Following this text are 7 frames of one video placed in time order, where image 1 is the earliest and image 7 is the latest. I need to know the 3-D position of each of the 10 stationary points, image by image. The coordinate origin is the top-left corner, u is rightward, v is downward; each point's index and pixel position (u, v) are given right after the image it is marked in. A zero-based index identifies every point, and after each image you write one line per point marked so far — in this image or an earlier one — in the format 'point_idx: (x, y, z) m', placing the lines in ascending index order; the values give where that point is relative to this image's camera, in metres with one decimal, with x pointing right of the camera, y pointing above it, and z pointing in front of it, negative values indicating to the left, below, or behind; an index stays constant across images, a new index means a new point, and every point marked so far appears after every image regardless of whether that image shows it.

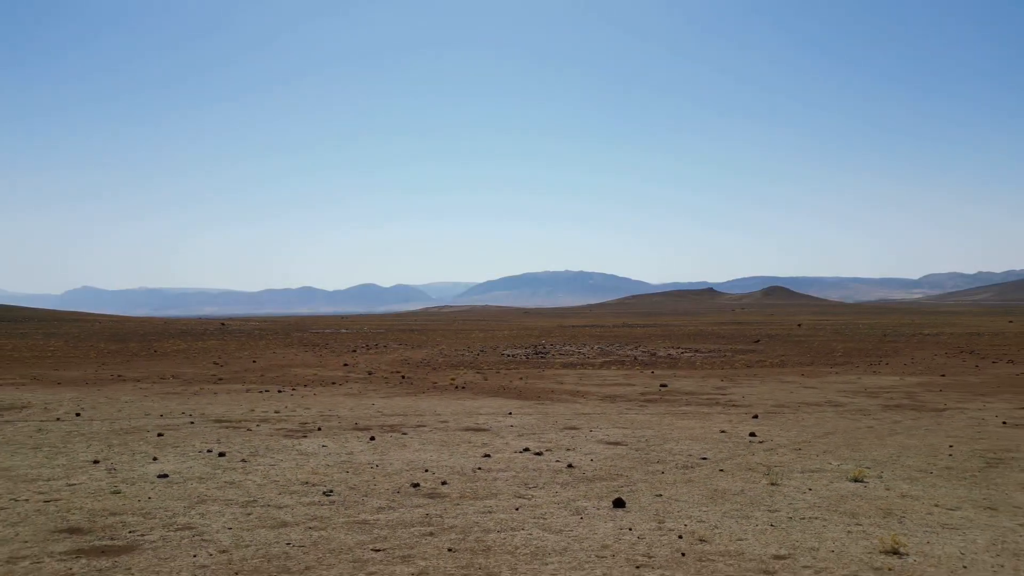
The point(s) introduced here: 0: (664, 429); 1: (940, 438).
0: (+4.1, -3.8, +18.7) m
1: (+10.7, -3.8, +17.1) m
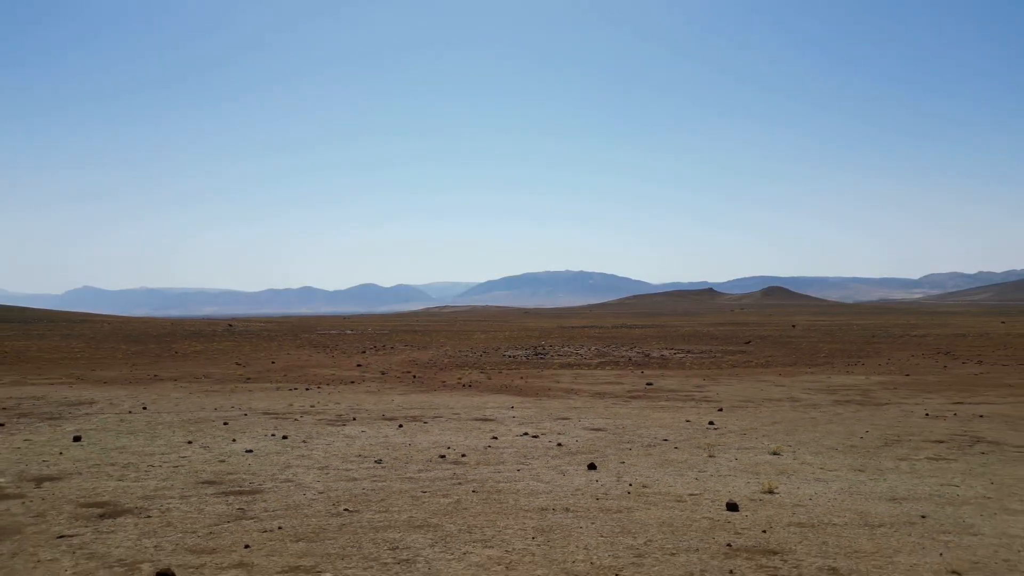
0: (+4.2, -4.3, +22.6) m
1: (+10.8, -4.2, +21.0) m
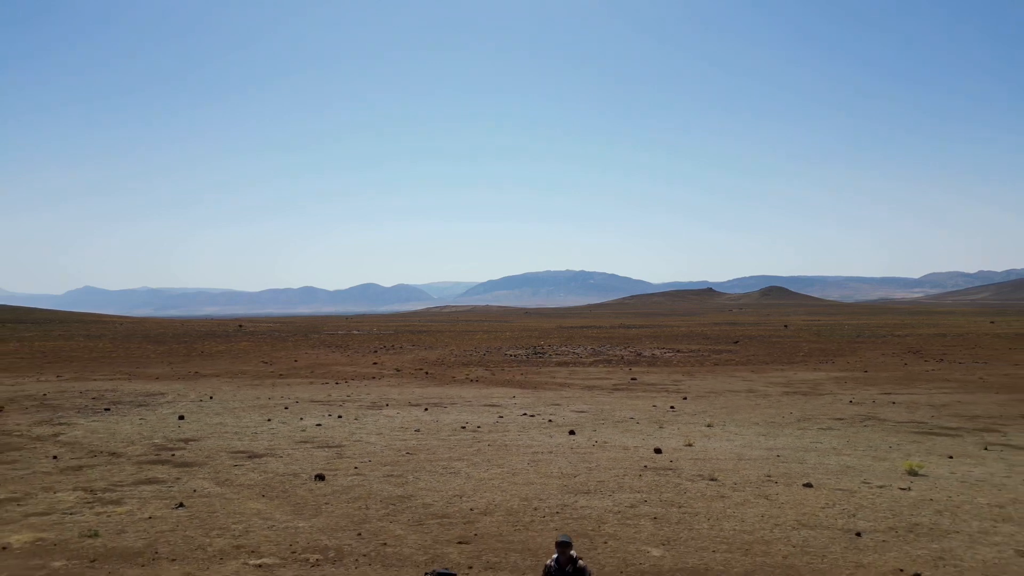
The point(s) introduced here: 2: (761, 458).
0: (+4.3, -4.8, +28.2) m
1: (+10.9, -4.7, +26.6) m
2: (+5.5, -3.7, +15.3) m
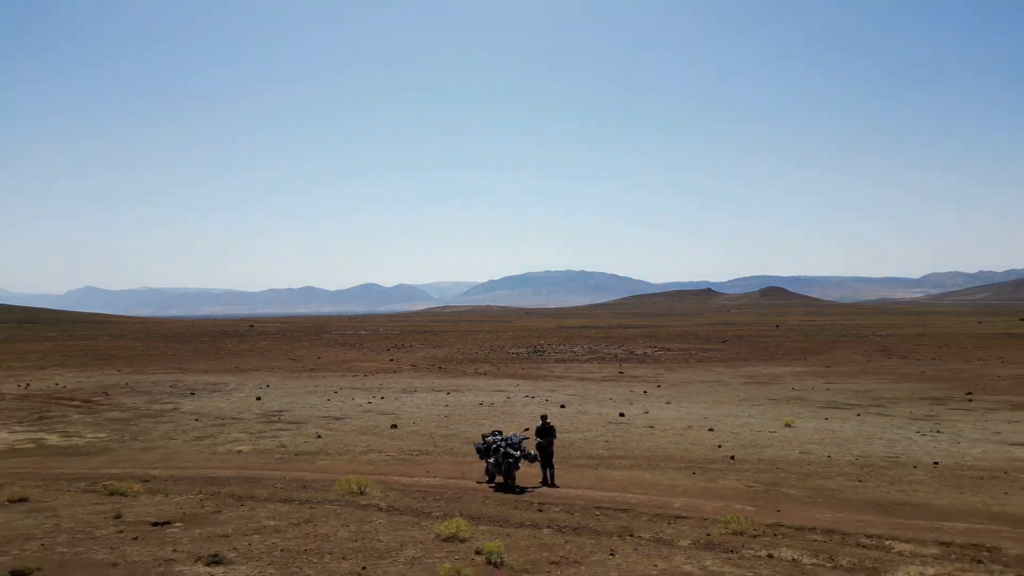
0: (+4.5, -5.2, +34.9) m
1: (+11.1, -5.1, +33.3) m
2: (+5.7, -4.2, +22.0) m
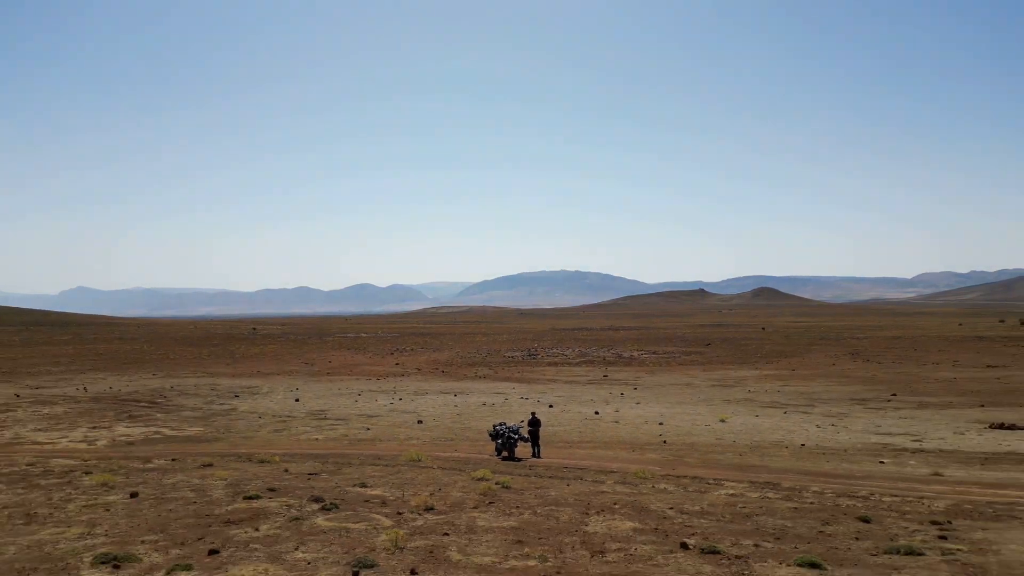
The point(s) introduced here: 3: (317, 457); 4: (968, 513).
0: (+4.4, -6.2, +41.0) m
1: (+10.9, -6.1, +39.4) m
2: (+5.7, -5.2, +28.1) m
3: (-4.9, -4.2, +17.3) m
4: (+7.3, -3.6, +11.0) m
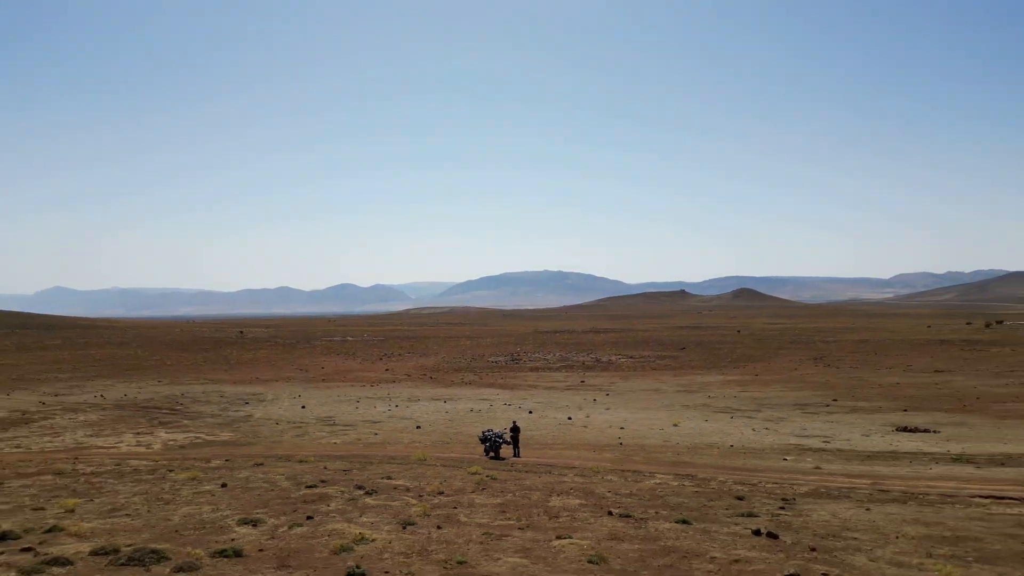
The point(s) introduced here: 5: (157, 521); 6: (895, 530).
0: (+3.3, -7.3, +45.6) m
1: (+9.9, -7.3, +44.2) m
2: (+4.9, -6.3, +32.8) m
3: (-5.3, -5.3, +21.7) m
4: (+7.0, -4.7, +15.8) m
5: (-6.3, -4.2, +12.3) m
6: (+6.6, -4.2, +11.9) m
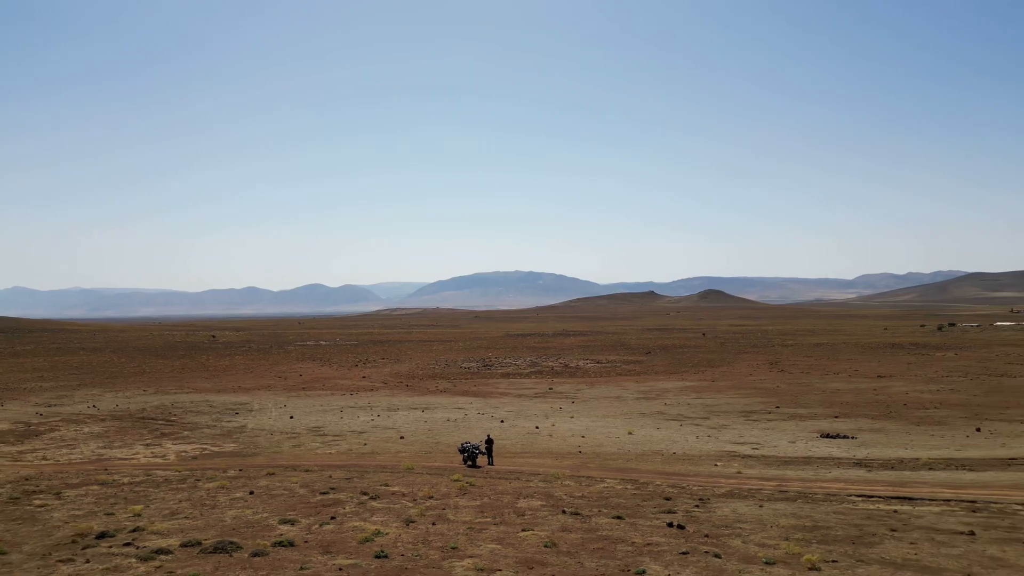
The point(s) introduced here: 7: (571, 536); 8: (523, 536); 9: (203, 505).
0: (+1.3, -8.5, +49.5) m
1: (+8.0, -8.5, +48.4) m
2: (+3.5, -7.5, +36.8) m
3: (-6.3, -6.6, +25.3) m
4: (+6.3, -5.9, +19.8) m
5: (-6.9, -5.4, +15.9) m
6: (+6.1, -5.4, +16.0) m
7: (+1.3, -5.5, +15.2) m
8: (+0.3, -5.5, +15.2) m
9: (-8.1, -5.7, +17.8) m
